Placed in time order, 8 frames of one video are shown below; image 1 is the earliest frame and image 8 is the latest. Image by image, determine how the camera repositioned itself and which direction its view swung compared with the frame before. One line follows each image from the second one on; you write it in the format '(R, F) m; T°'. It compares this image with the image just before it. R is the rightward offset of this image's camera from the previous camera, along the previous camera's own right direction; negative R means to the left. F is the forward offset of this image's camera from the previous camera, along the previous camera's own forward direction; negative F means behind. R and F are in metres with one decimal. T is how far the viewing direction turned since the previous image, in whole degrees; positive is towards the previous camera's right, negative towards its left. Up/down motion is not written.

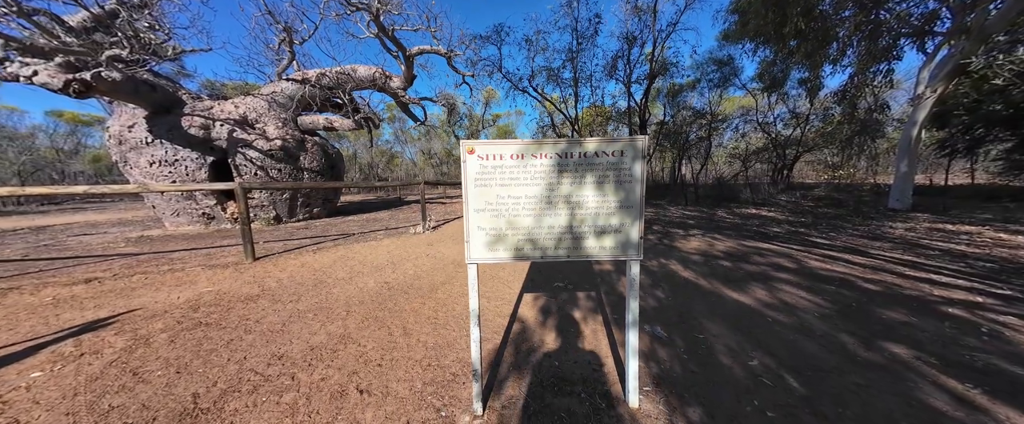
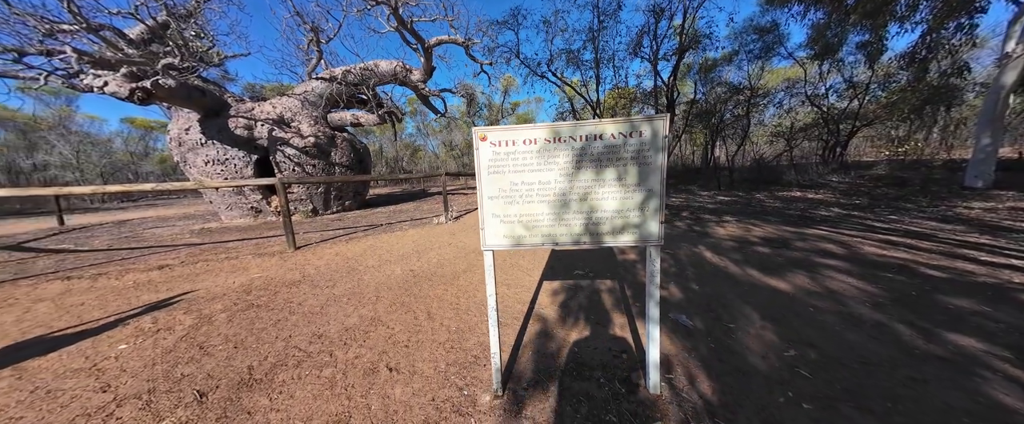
(0.0, 0.0) m; -5°
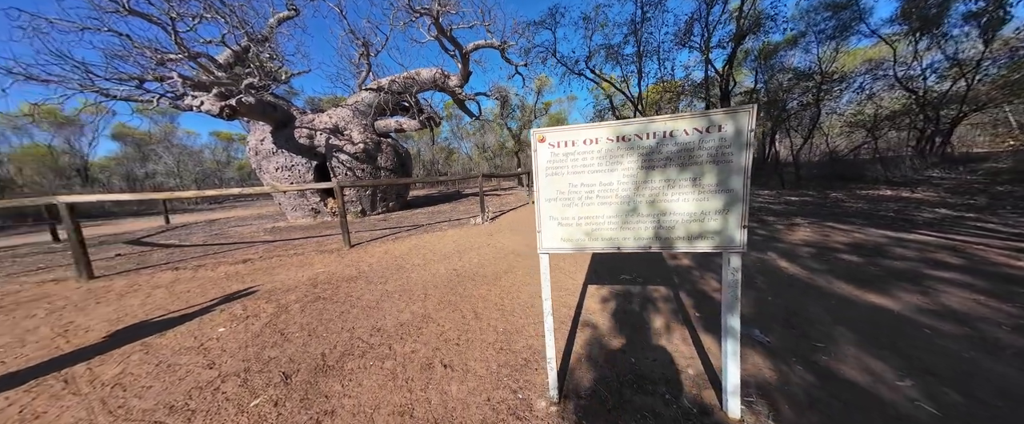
(-0.1, 0.0) m; -7°
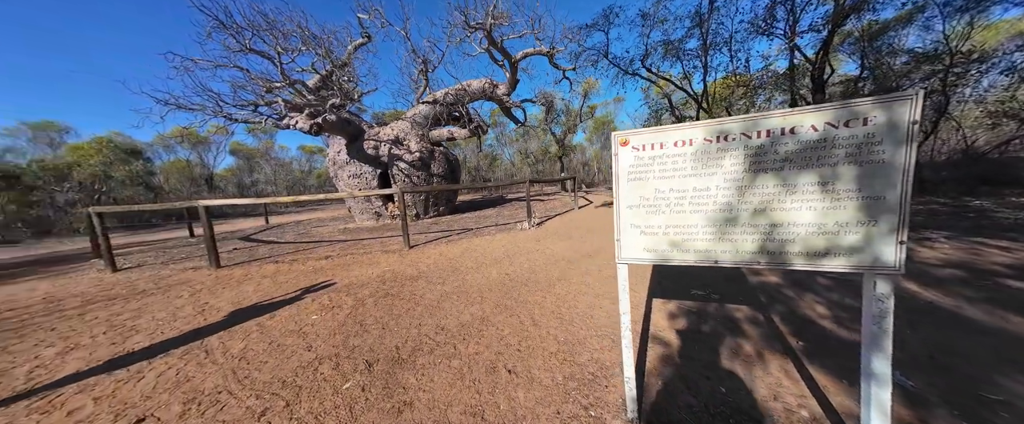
(-0.1, 0.0) m; -9°
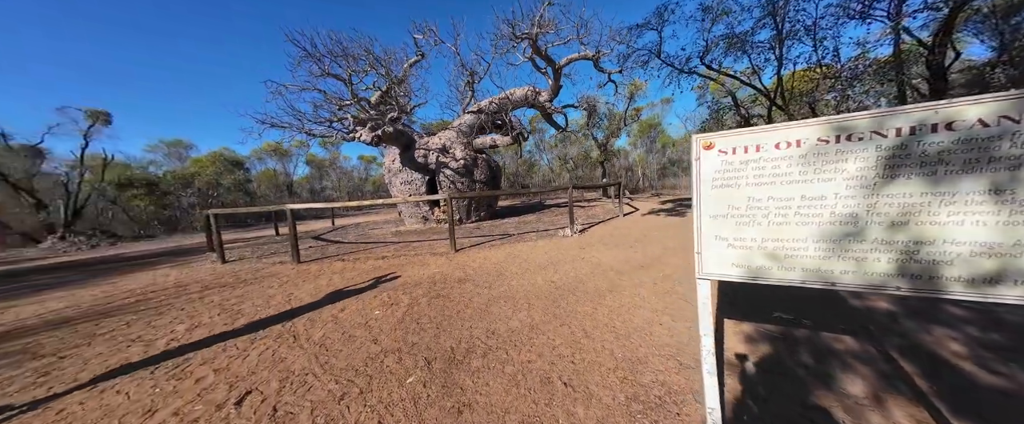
(-0.1, 0.0) m; -8°
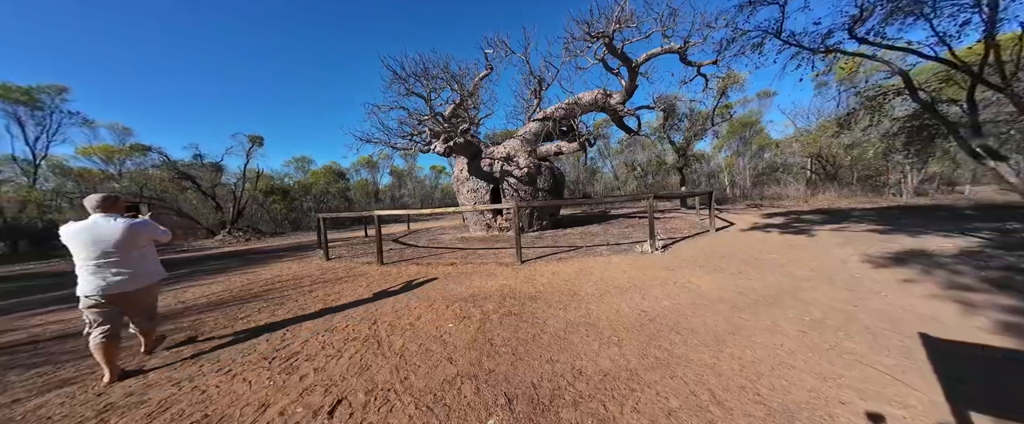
(-0.3, +0.3) m; -12°
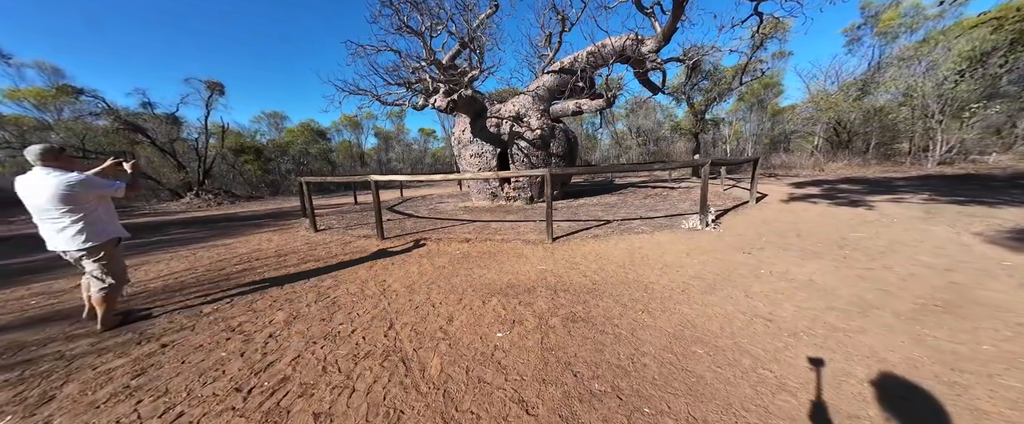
(-0.7, +1.0) m; +2°
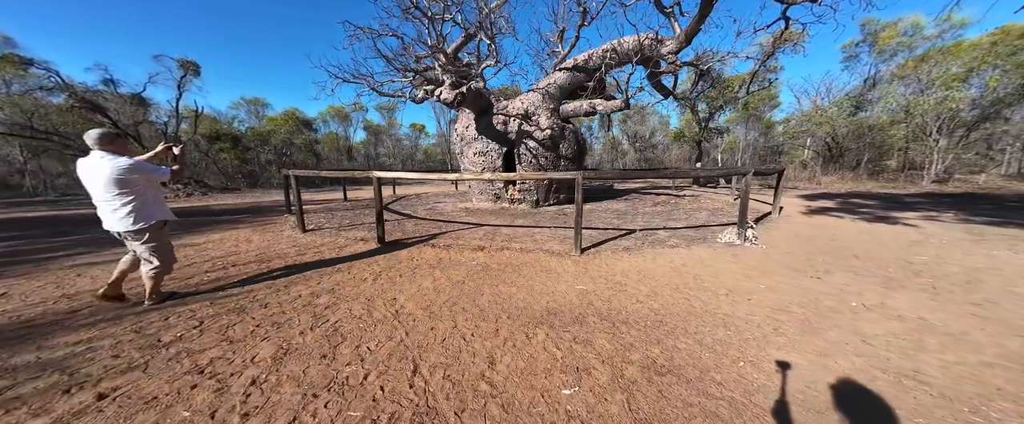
(-0.6, +0.6) m; +3°
